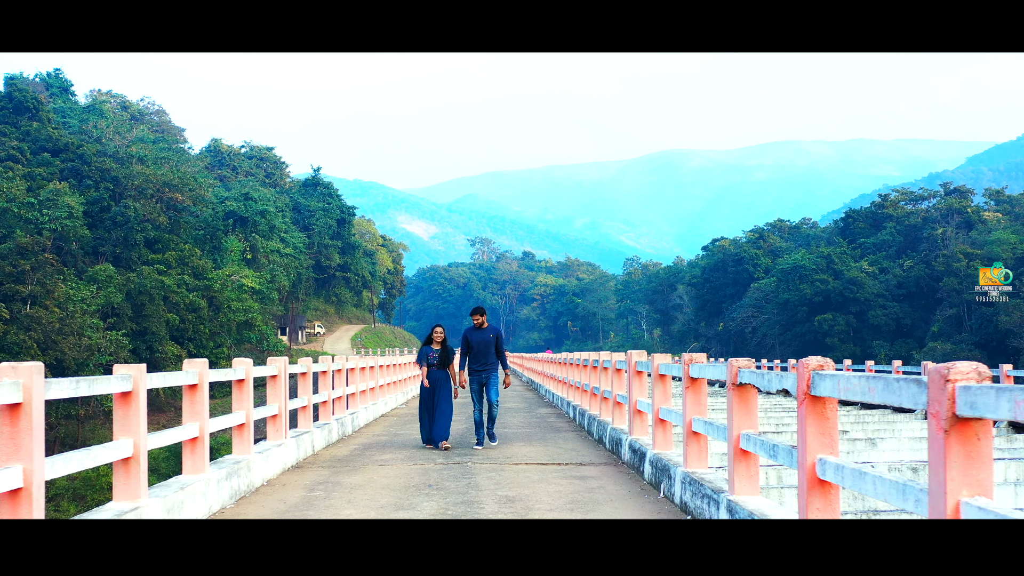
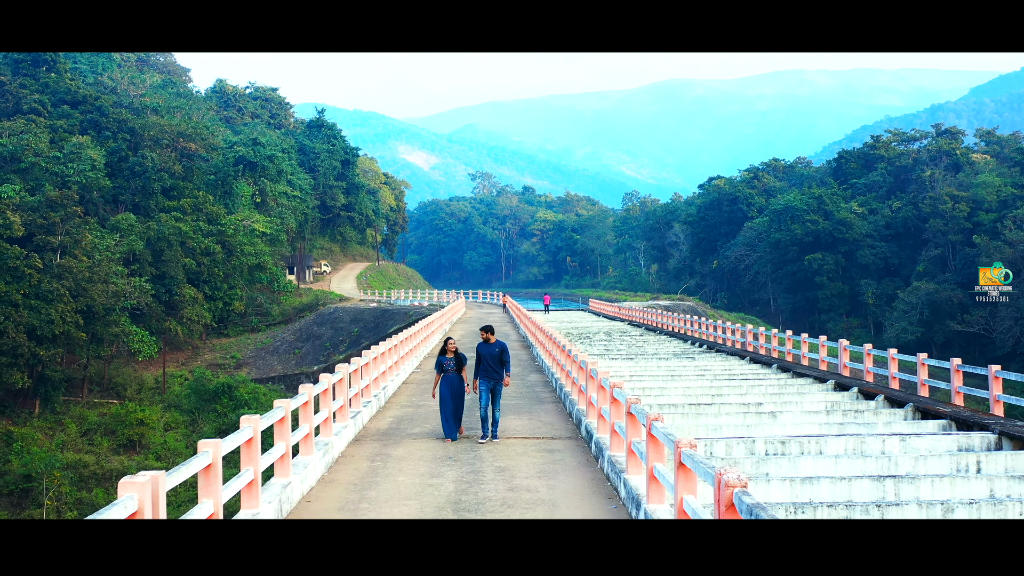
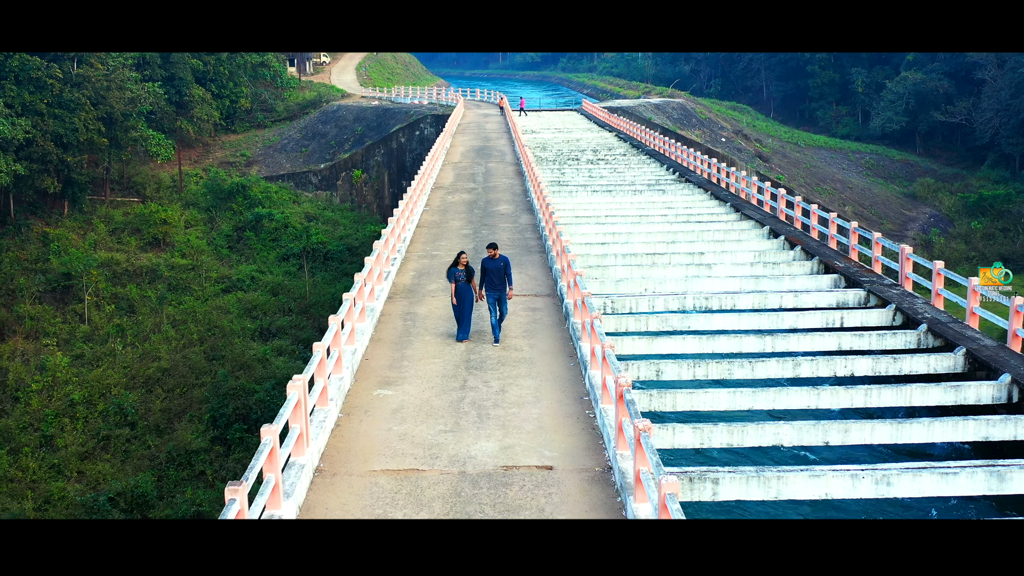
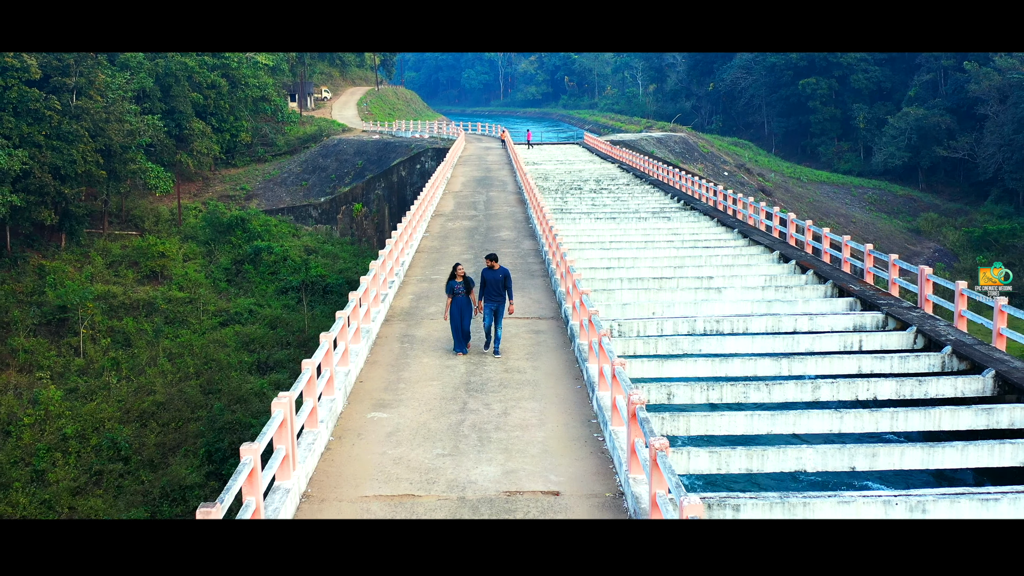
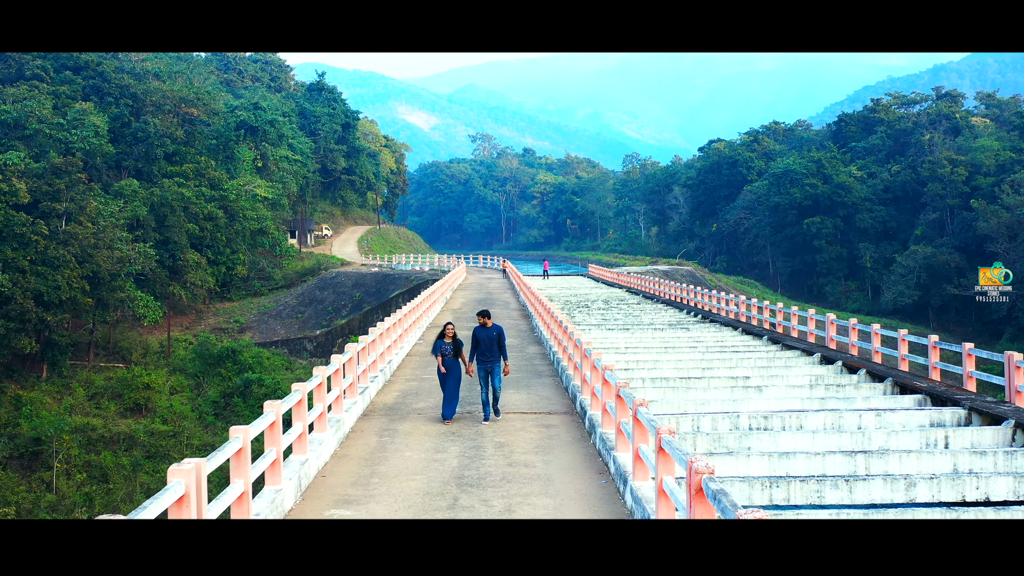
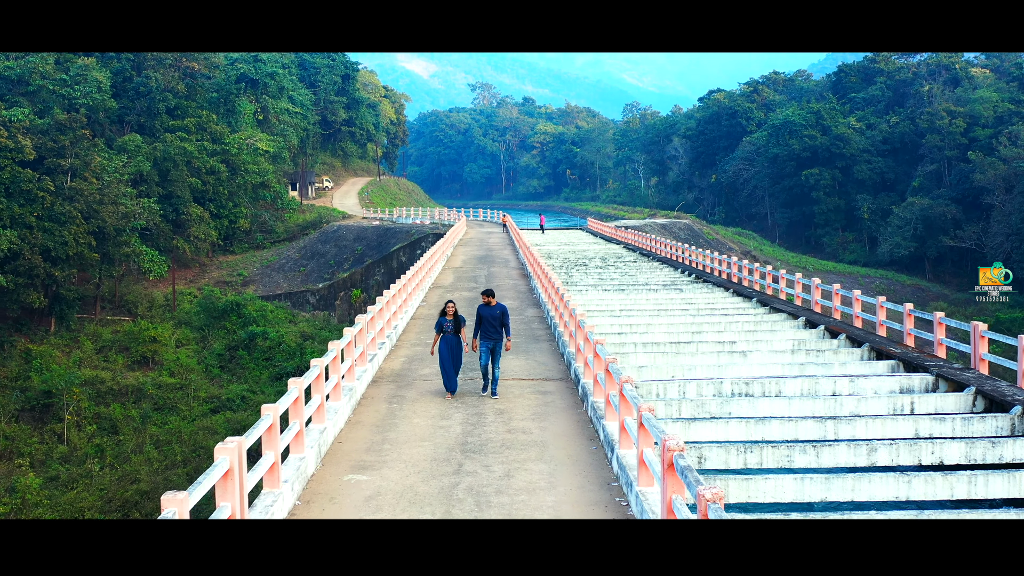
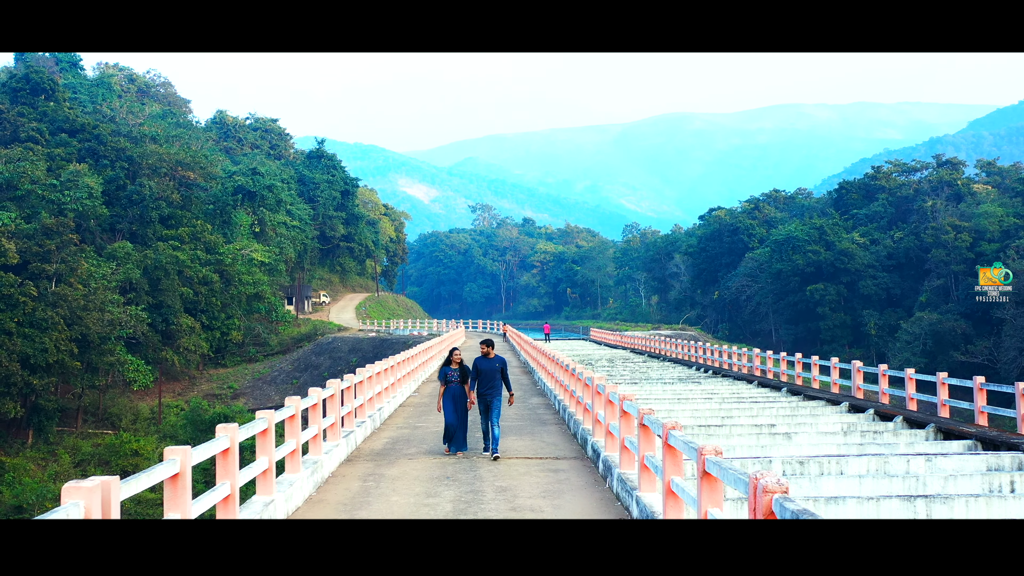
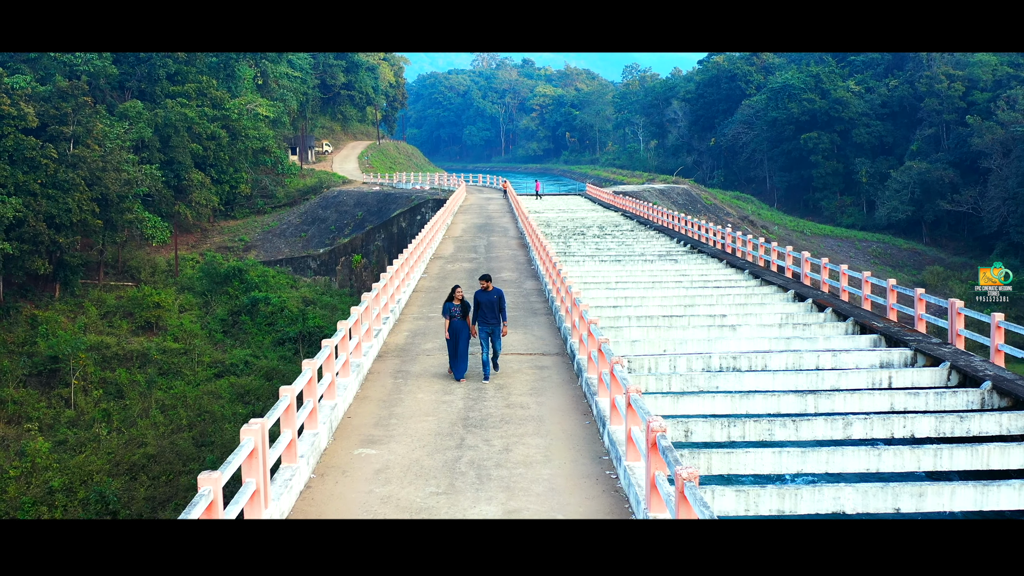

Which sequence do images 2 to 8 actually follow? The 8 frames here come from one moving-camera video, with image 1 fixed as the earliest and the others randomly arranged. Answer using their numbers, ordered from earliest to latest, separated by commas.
7, 2, 5, 6, 8, 4, 3
